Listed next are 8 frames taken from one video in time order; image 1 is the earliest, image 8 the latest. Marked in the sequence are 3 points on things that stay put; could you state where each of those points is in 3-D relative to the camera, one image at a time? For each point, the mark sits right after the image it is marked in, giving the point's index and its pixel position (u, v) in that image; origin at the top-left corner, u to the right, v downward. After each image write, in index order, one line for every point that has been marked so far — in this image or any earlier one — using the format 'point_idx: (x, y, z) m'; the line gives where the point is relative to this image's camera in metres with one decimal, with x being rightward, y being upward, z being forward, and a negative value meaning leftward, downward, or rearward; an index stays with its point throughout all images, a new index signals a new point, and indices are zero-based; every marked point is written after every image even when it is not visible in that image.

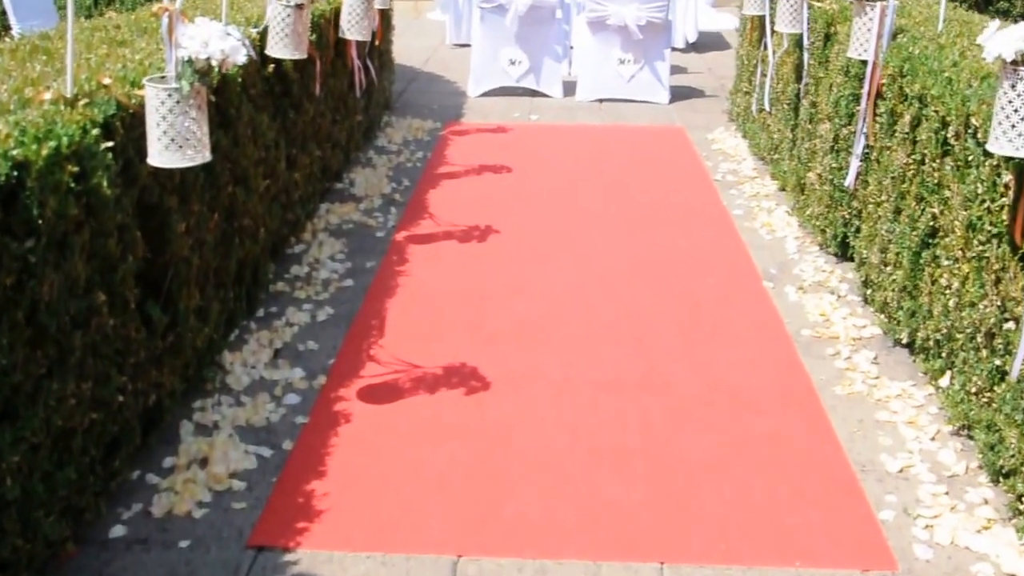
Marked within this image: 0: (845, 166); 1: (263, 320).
0: (+1.3, +0.5, +4.8) m
1: (-0.8, -0.1, +4.1) m
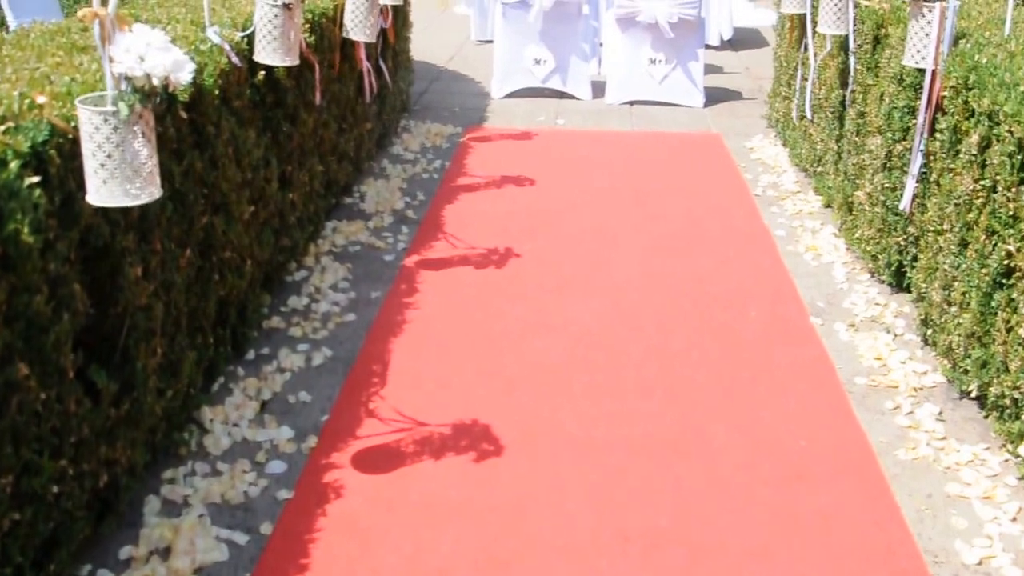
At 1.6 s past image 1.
0: (+1.3, +0.3, +4.4) m
1: (-0.8, -0.2, +3.7) m
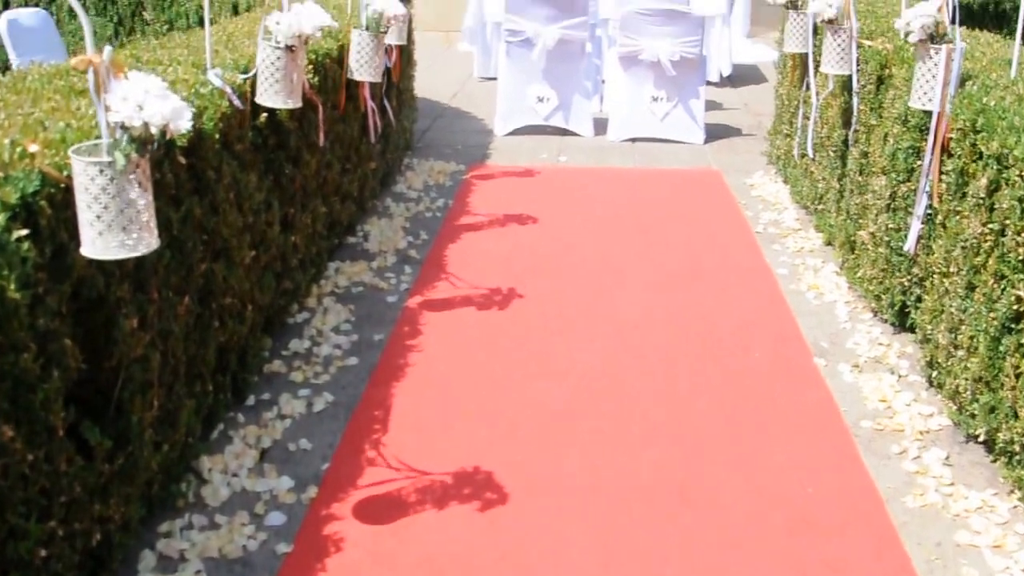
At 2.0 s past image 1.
0: (+1.3, +0.2, +4.3) m
1: (-0.8, -0.4, +3.7) m
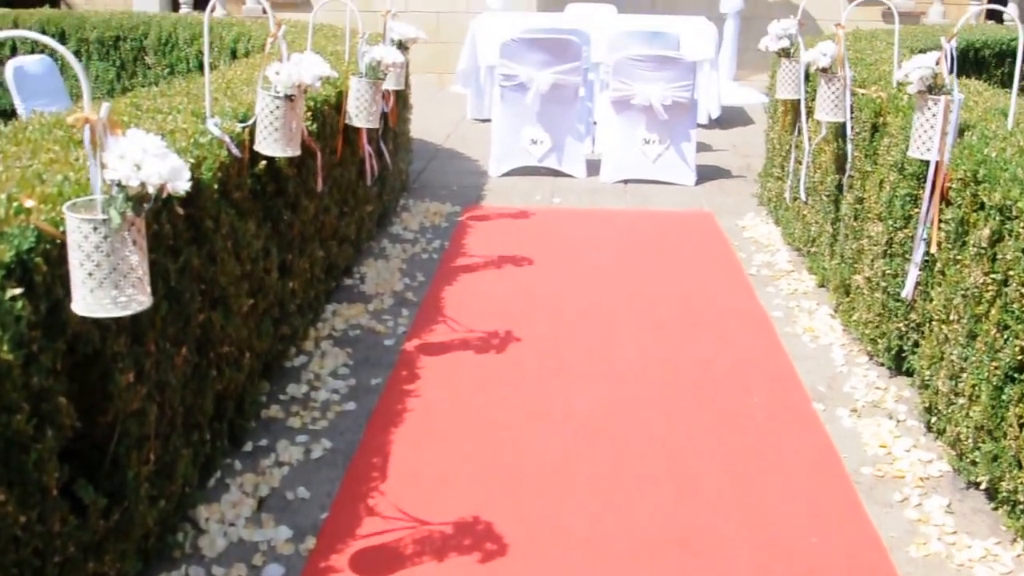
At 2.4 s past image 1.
0: (+1.3, +0.1, +4.3) m
1: (-0.8, -0.5, +3.6) m
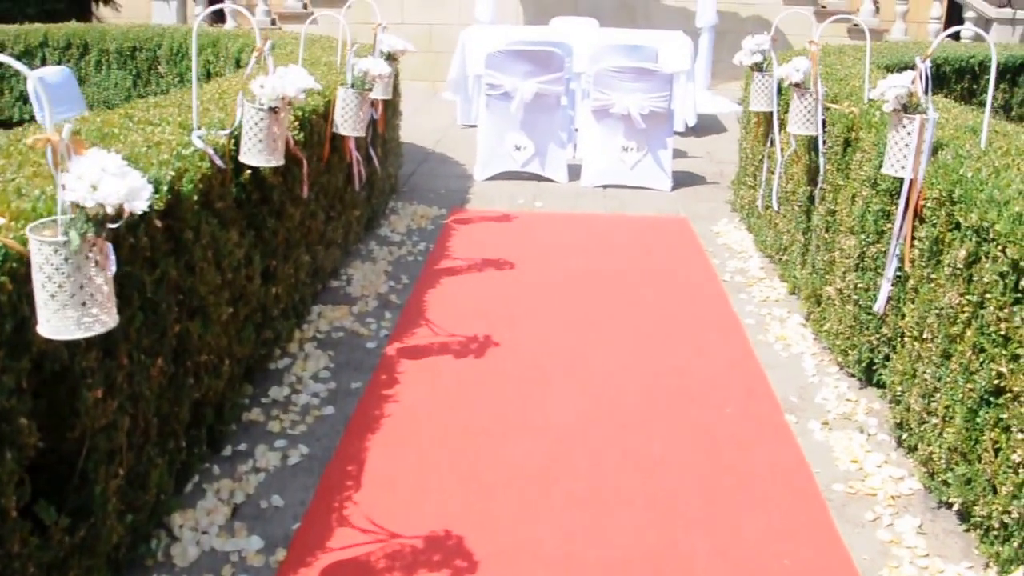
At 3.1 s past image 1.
0: (+1.3, 0.0, +4.3) m
1: (-0.8, -0.5, +3.6) m
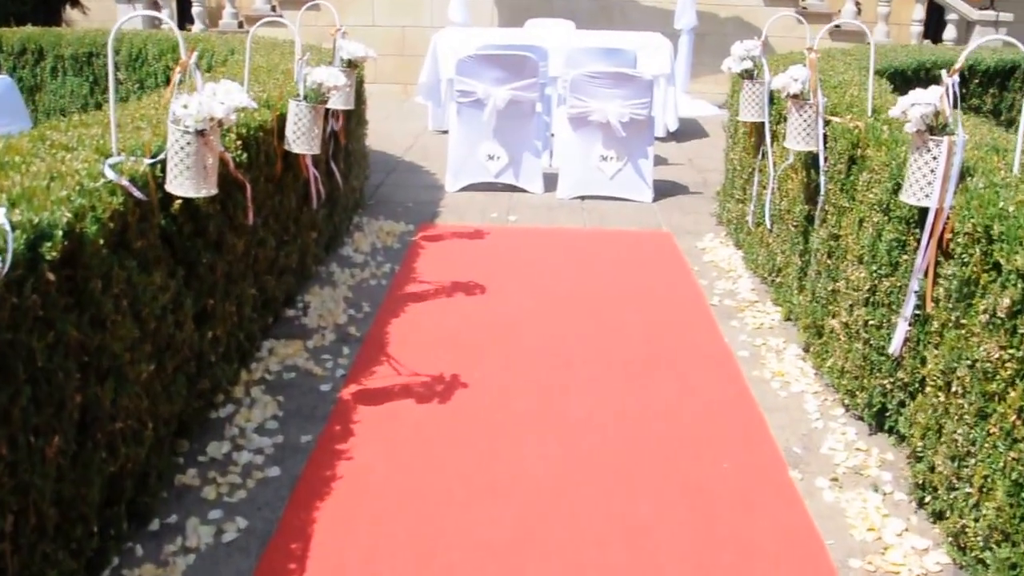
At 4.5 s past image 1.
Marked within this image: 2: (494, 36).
0: (+1.2, -0.1, +3.9) m
1: (-0.9, -0.6, +3.1) m
2: (-0.1, +1.9, +9.5) m
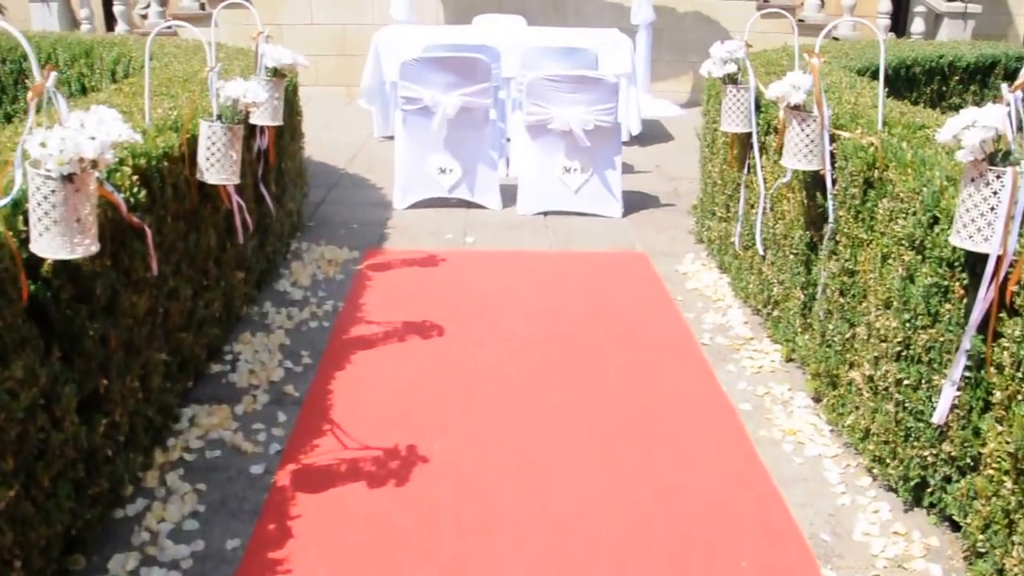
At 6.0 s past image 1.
0: (+1.1, -0.3, +3.2) m
1: (-0.9, -0.8, +2.4) m
2: (-0.5, +1.8, +8.8) m
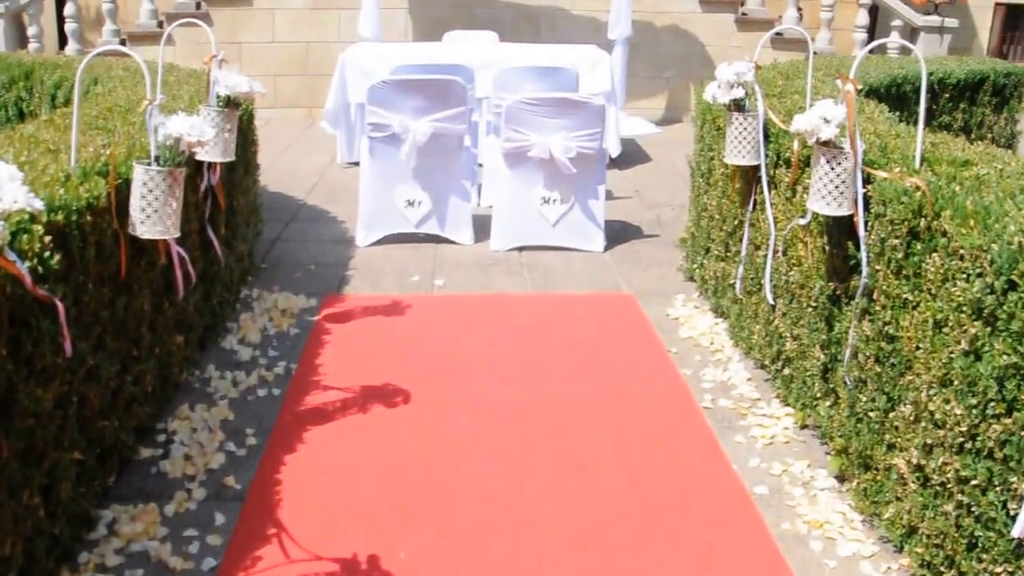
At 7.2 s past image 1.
0: (+1.1, -0.4, +2.6) m
1: (-1.0, -1.0, +1.8) m
2: (-0.7, +1.5, +8.2) m
